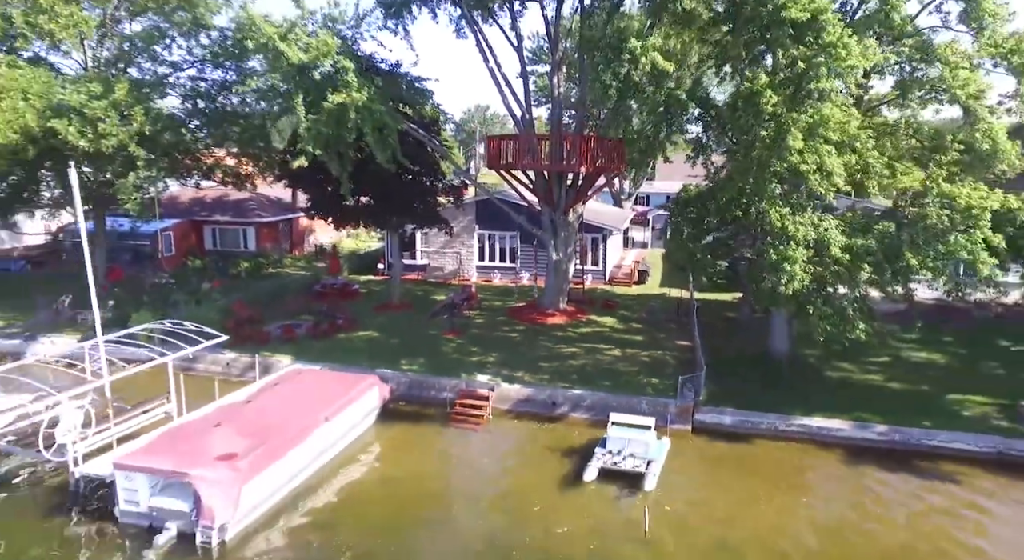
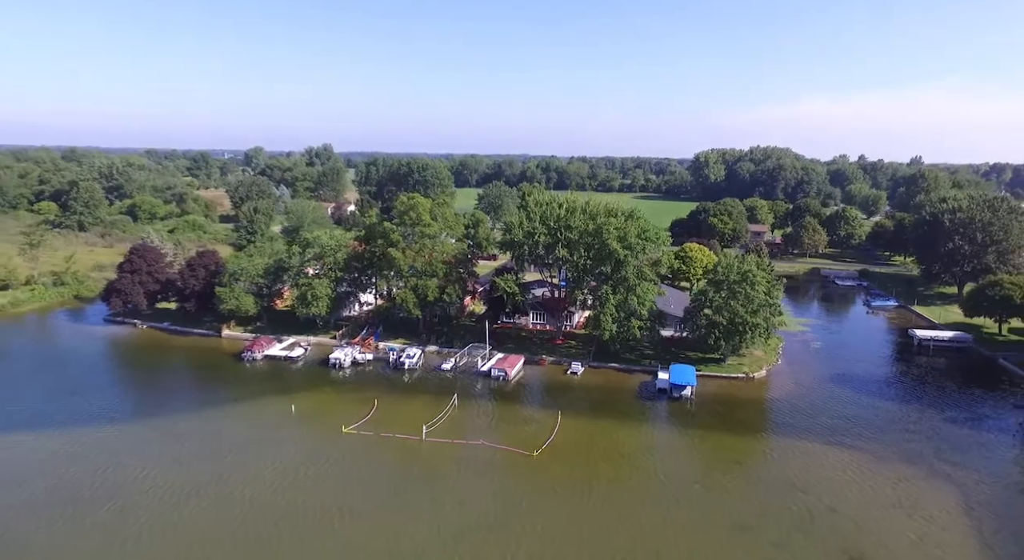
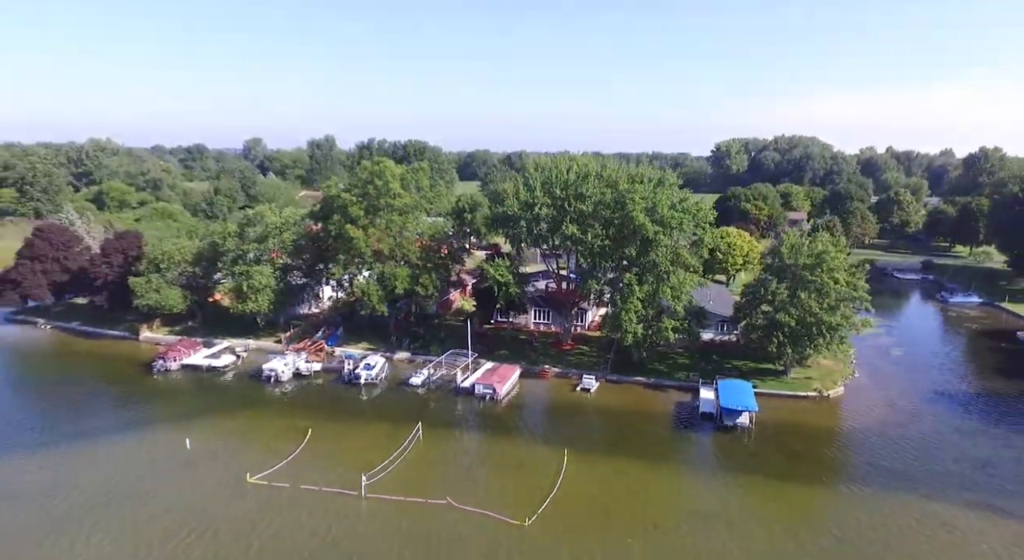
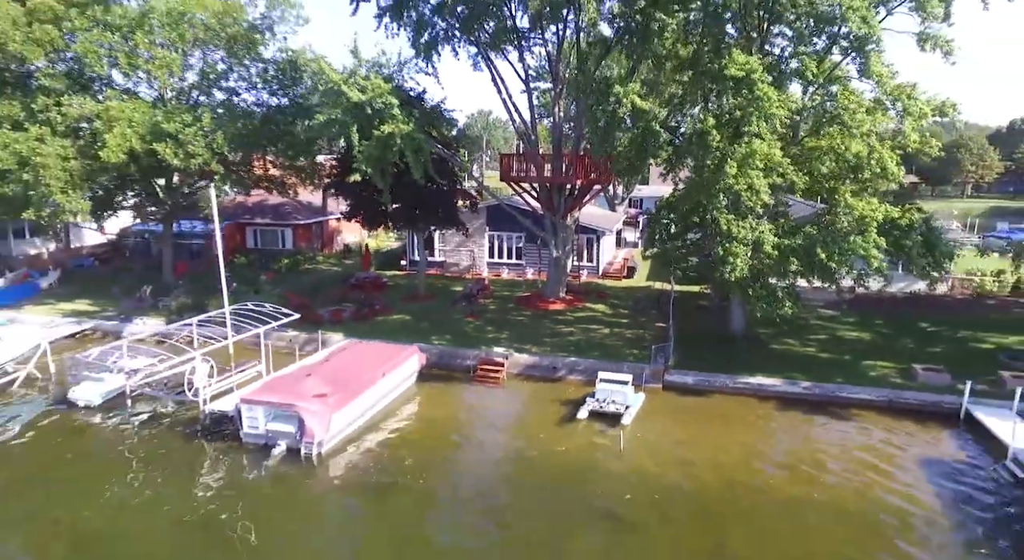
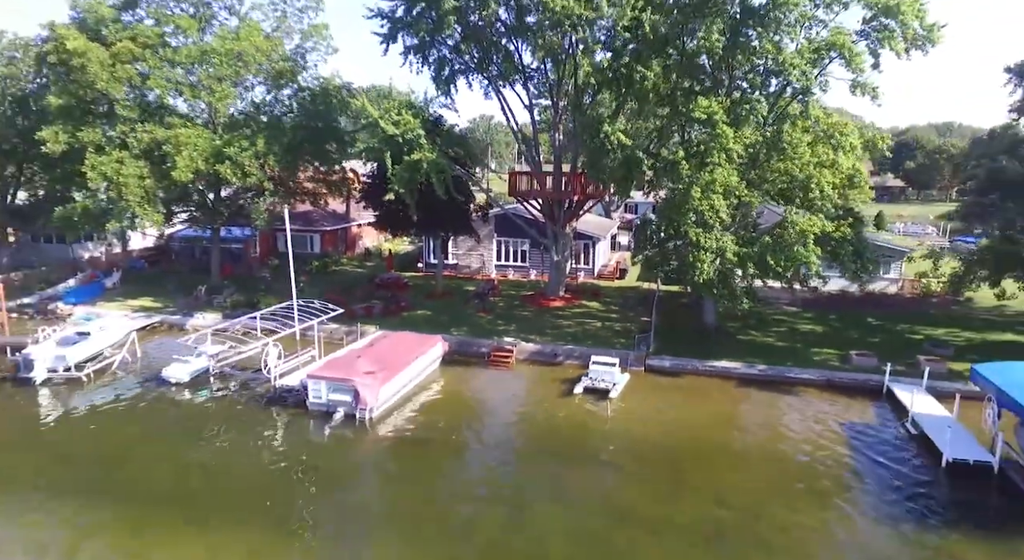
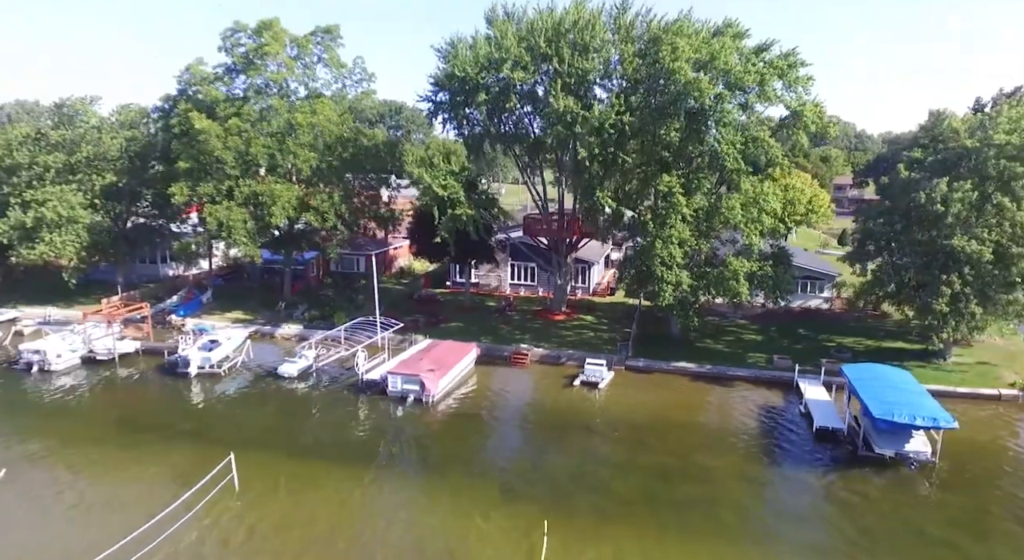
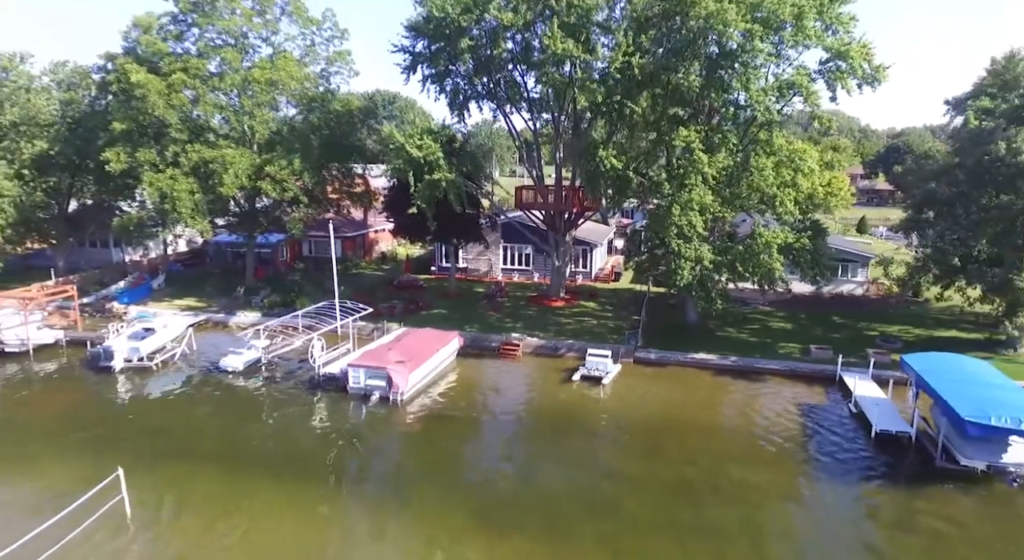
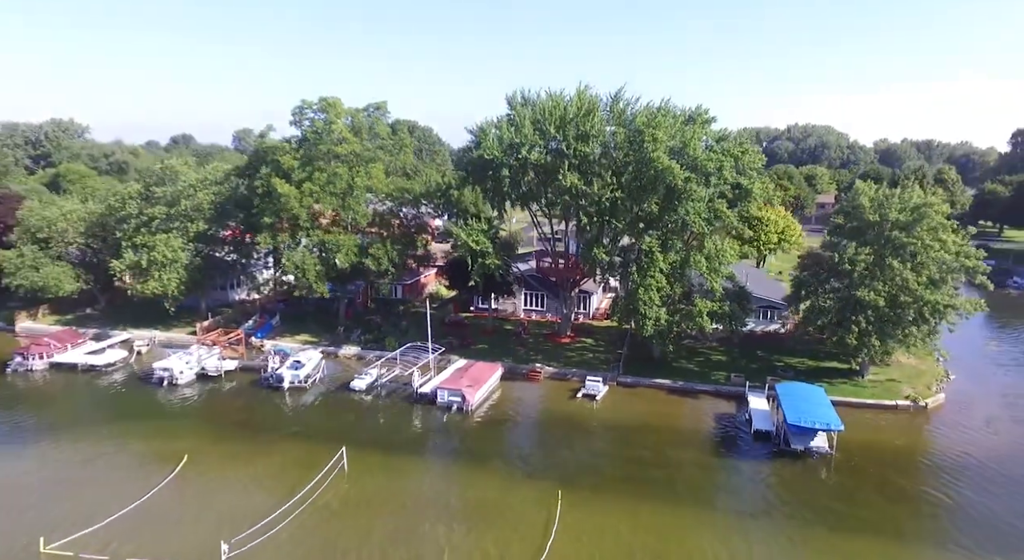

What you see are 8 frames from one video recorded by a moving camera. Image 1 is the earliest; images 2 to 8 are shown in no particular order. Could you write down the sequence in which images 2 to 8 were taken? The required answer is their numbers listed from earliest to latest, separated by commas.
4, 5, 7, 6, 8, 3, 2
